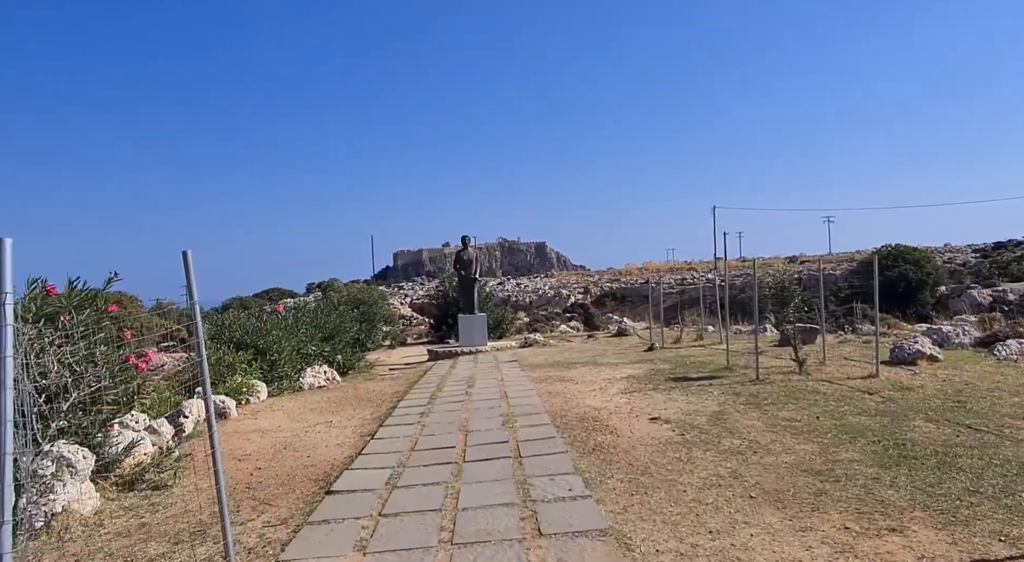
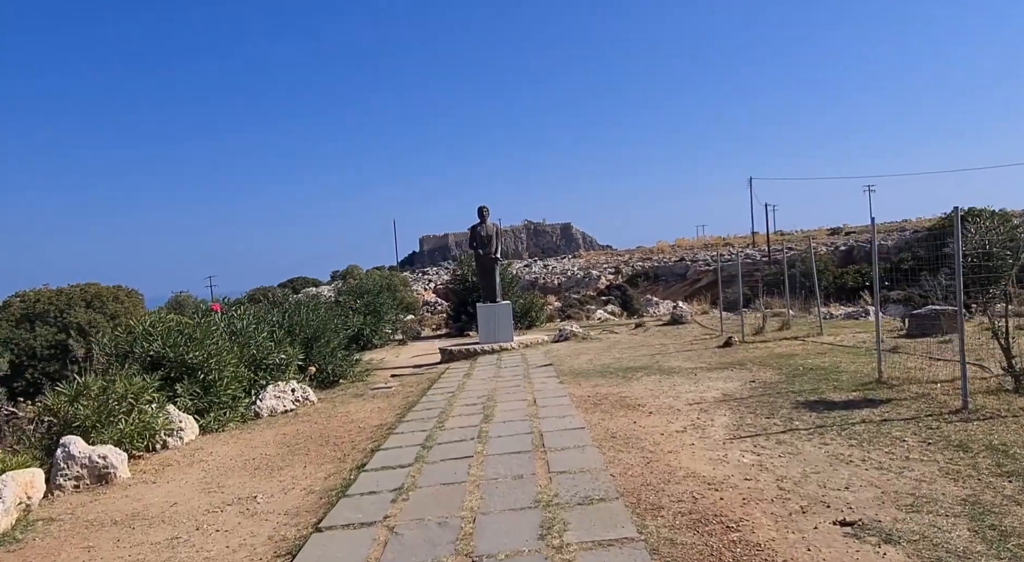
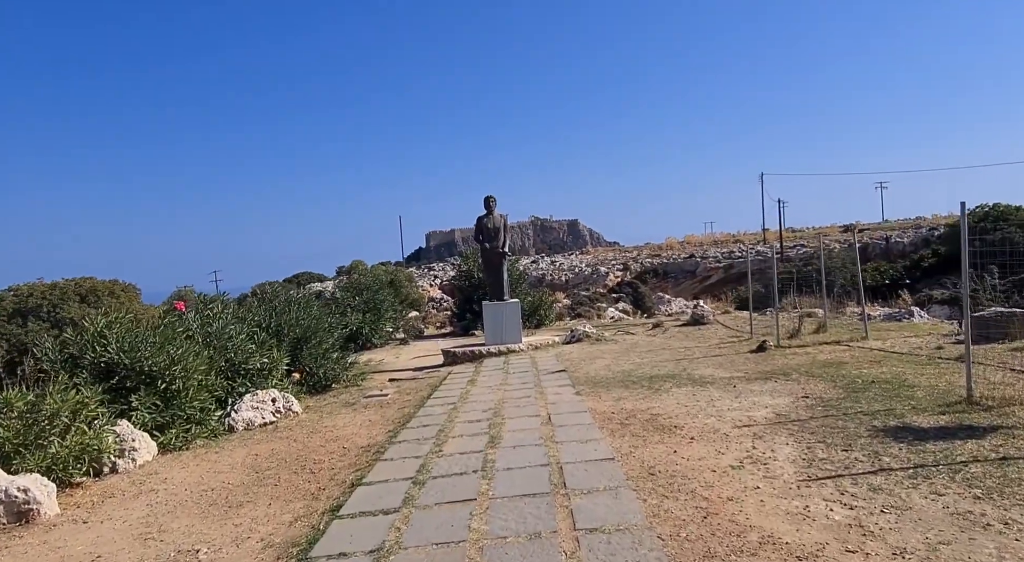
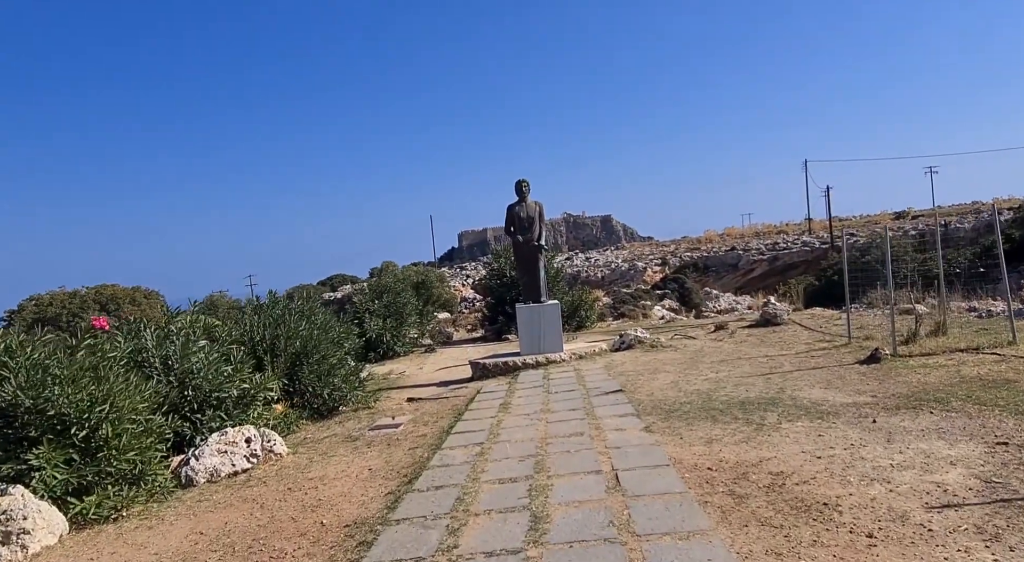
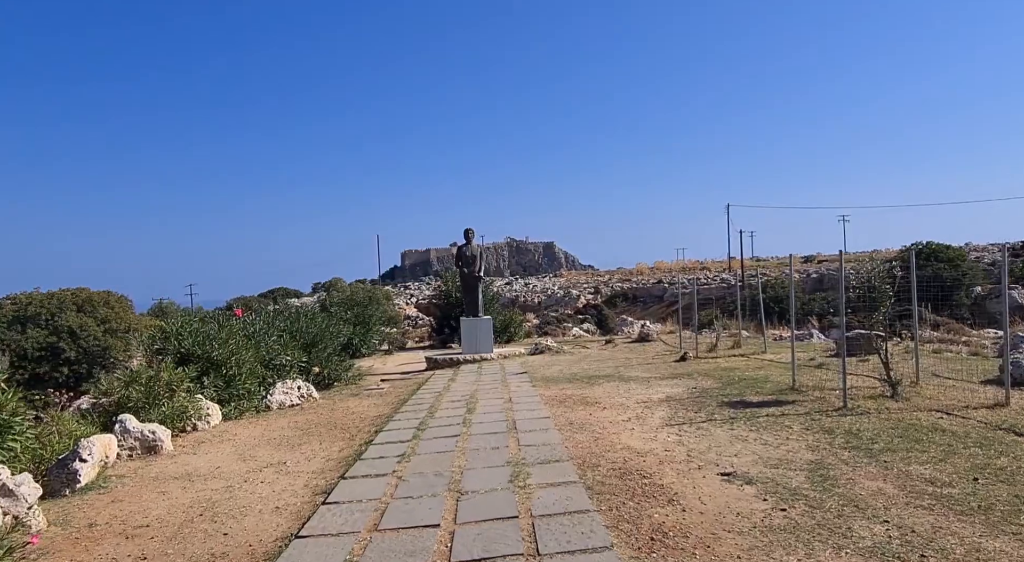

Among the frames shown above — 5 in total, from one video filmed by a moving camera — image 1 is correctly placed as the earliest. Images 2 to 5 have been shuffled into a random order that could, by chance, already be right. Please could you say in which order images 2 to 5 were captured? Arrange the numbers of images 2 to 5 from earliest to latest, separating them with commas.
5, 2, 3, 4
